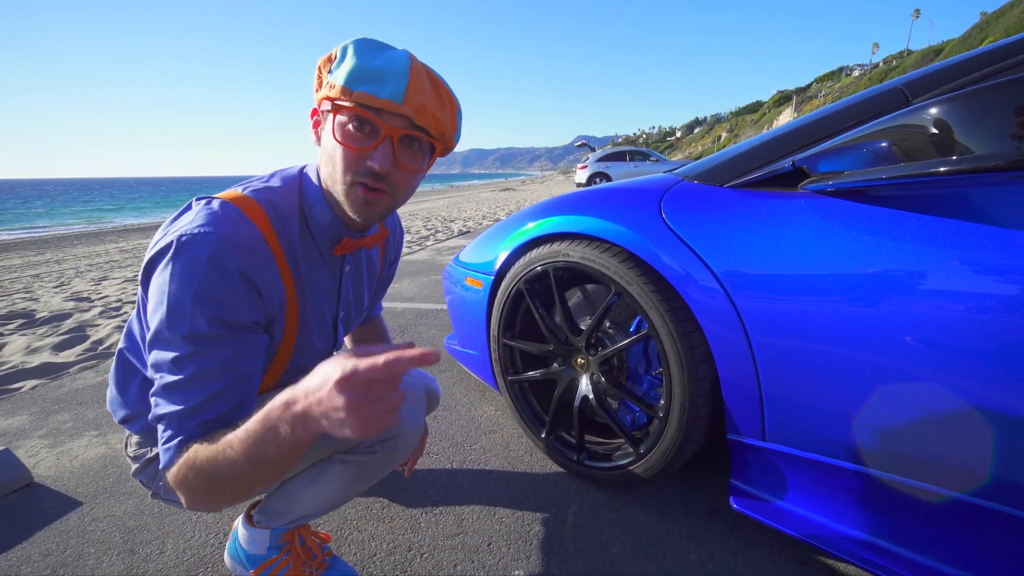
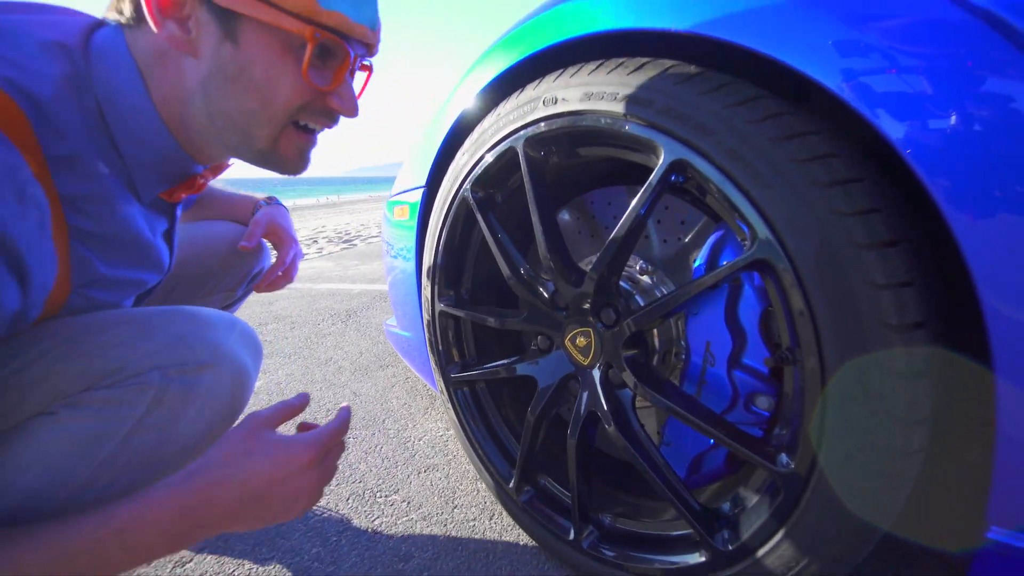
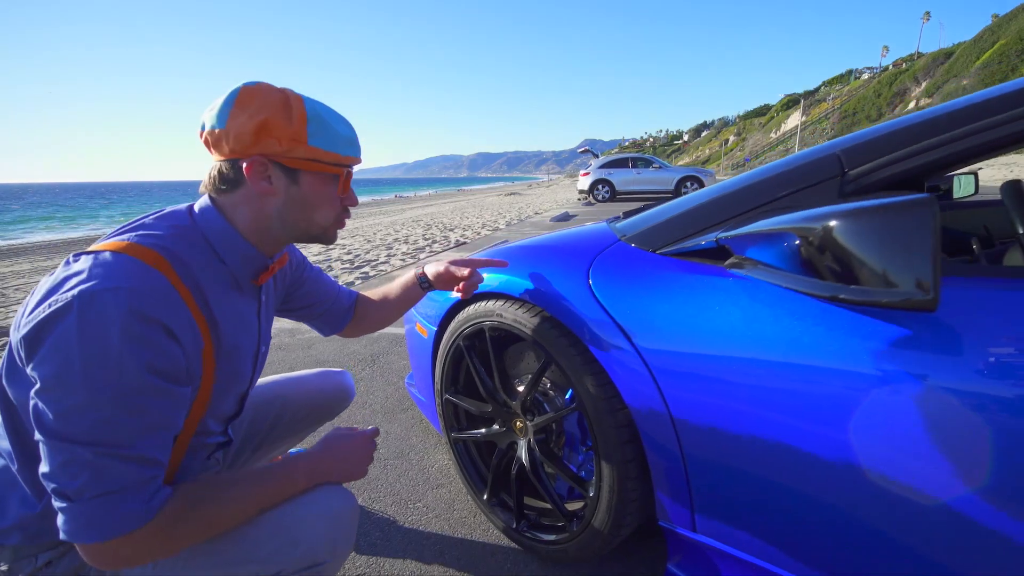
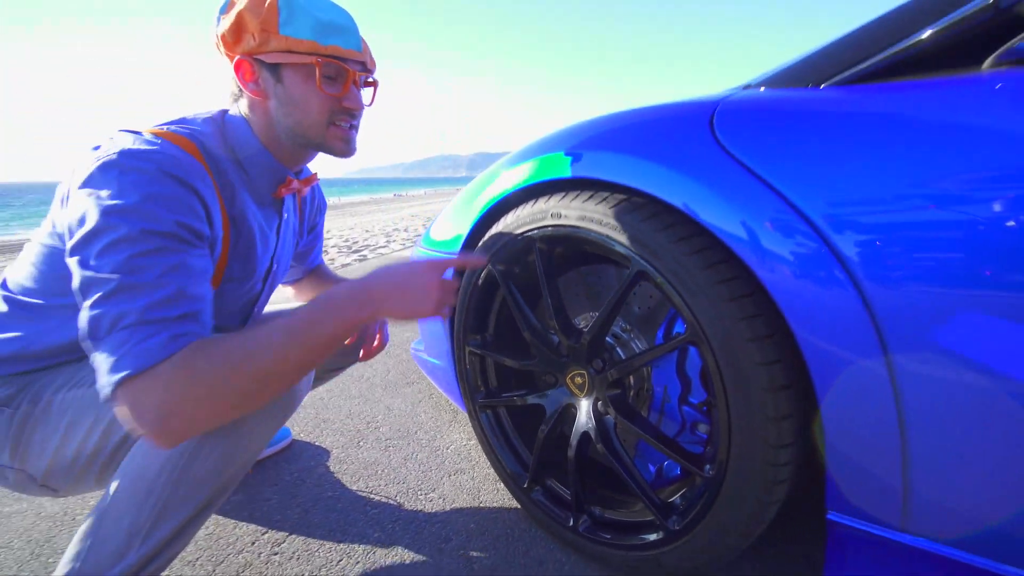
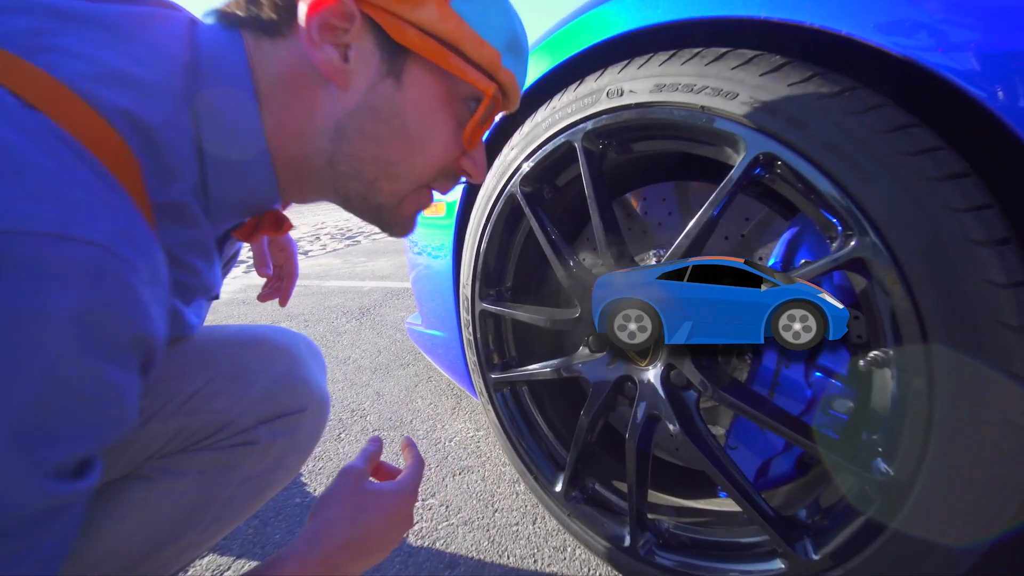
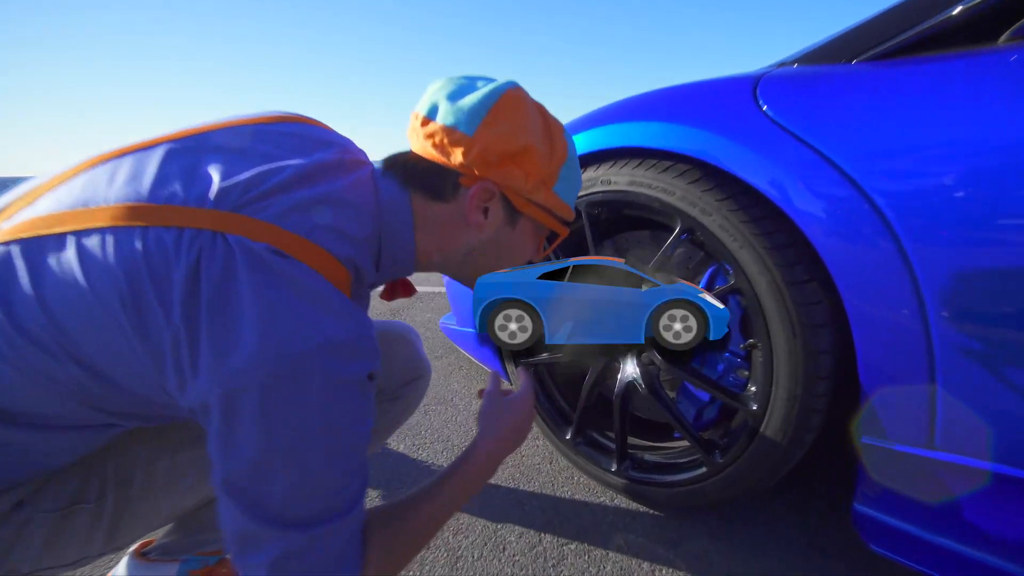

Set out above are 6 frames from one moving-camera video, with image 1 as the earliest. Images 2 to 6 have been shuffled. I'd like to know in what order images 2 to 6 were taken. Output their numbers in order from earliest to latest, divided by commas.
6, 5, 2, 4, 3
